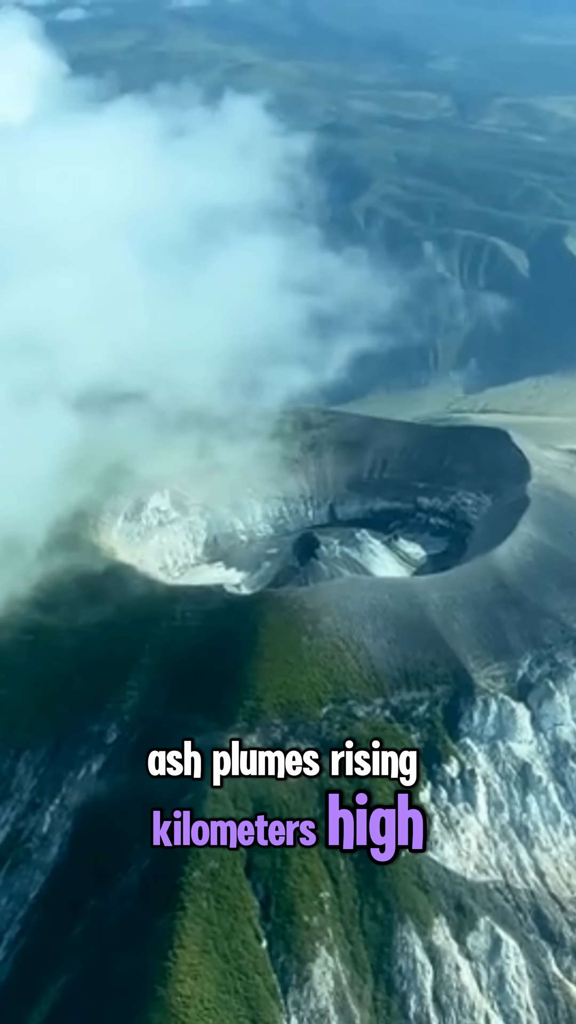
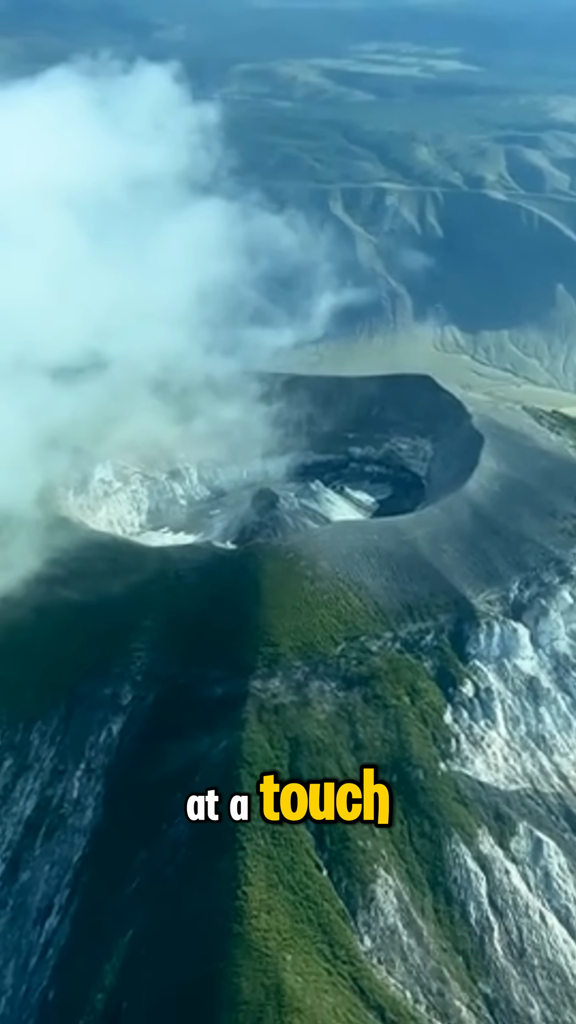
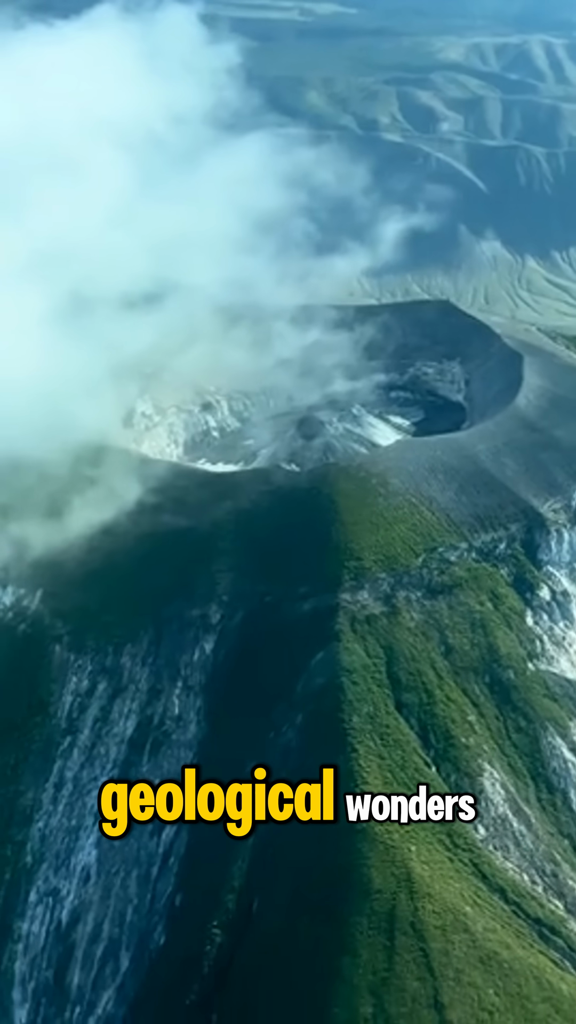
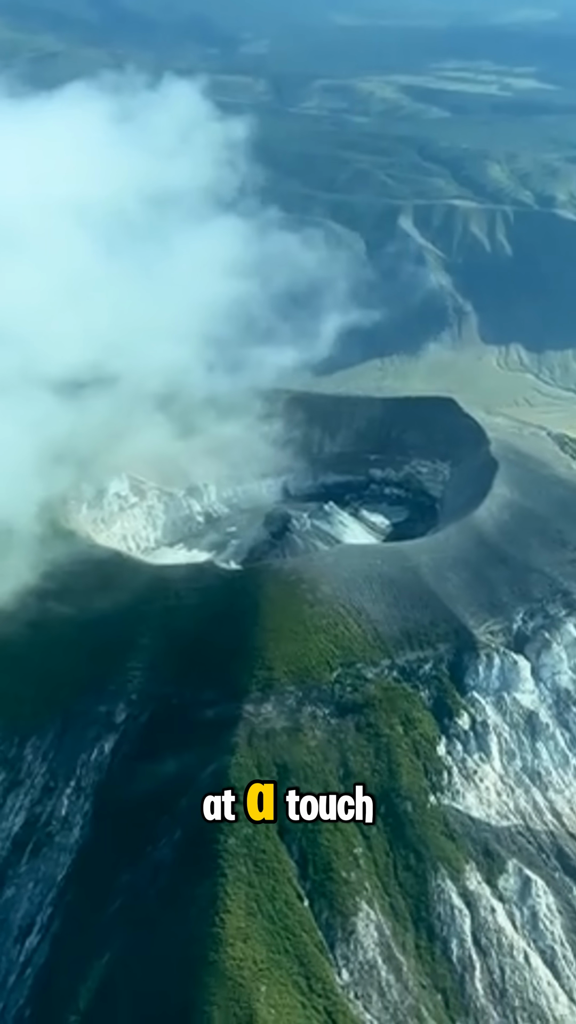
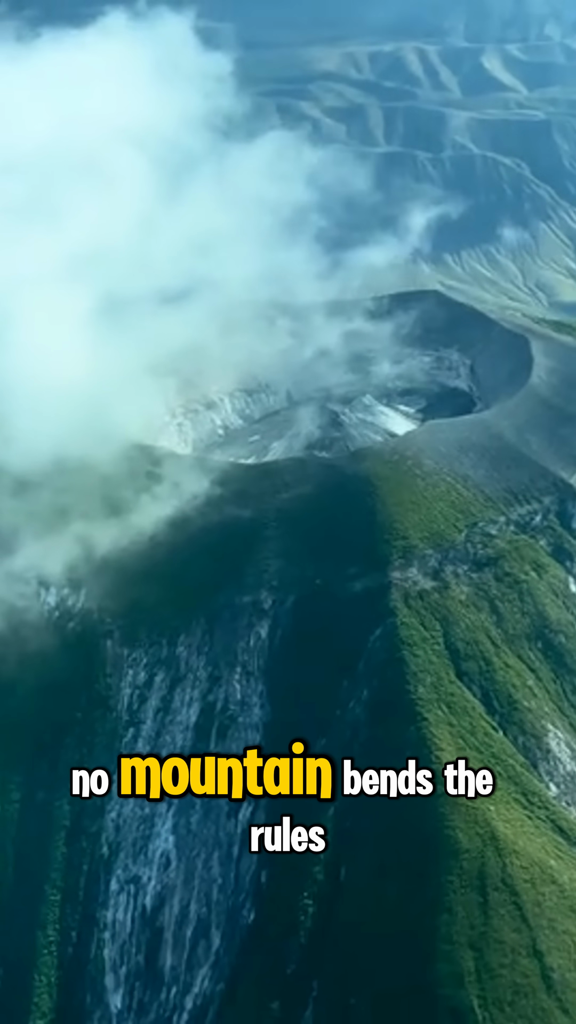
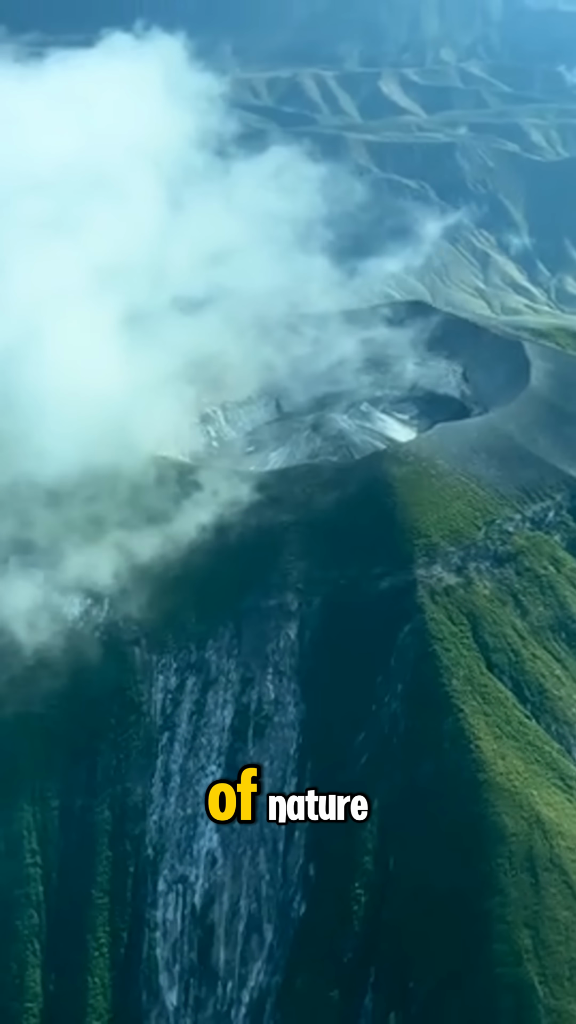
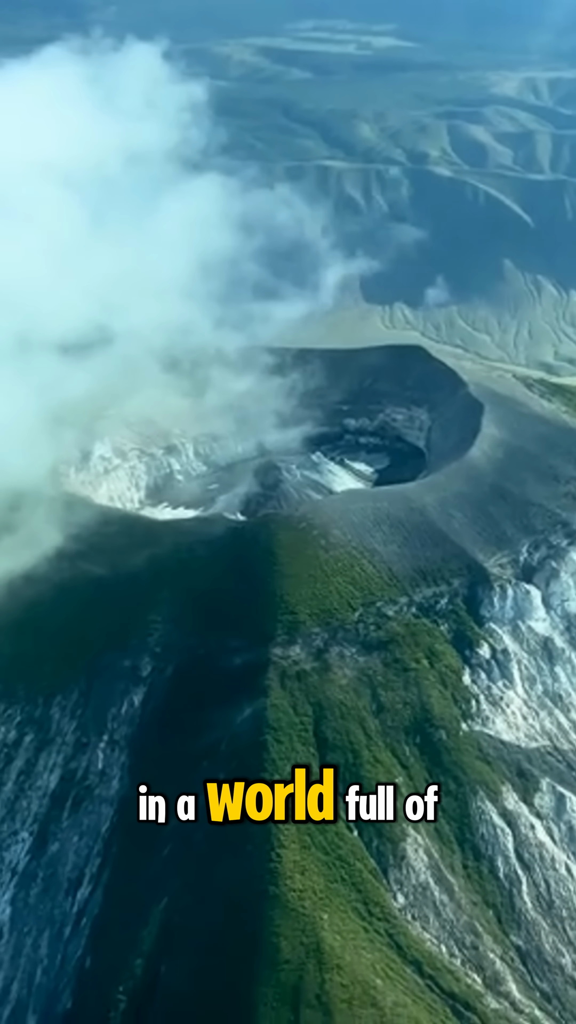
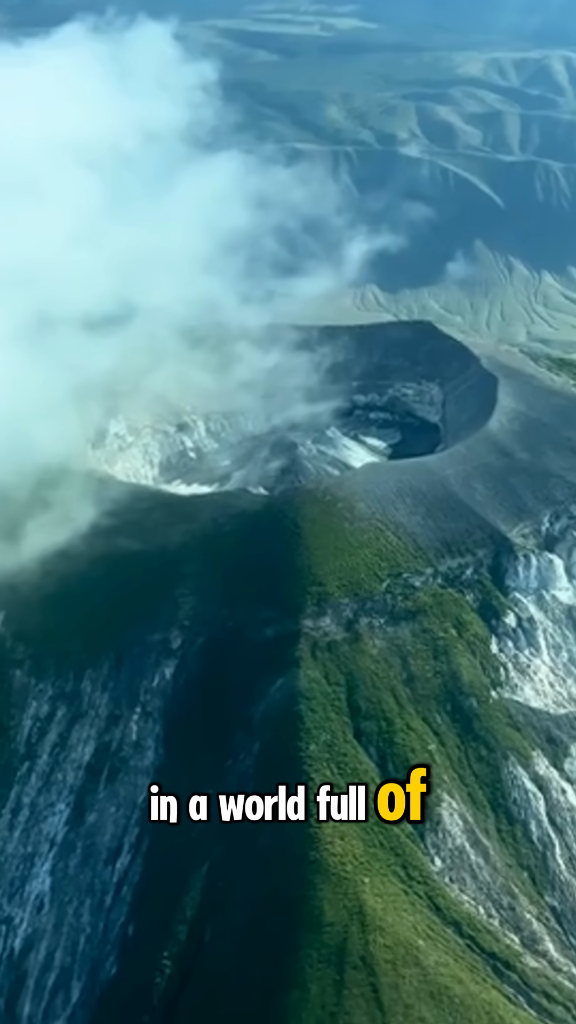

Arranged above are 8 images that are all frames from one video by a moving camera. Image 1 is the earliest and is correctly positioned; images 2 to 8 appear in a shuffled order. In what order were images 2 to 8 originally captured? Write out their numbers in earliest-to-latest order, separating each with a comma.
4, 2, 7, 8, 3, 5, 6
